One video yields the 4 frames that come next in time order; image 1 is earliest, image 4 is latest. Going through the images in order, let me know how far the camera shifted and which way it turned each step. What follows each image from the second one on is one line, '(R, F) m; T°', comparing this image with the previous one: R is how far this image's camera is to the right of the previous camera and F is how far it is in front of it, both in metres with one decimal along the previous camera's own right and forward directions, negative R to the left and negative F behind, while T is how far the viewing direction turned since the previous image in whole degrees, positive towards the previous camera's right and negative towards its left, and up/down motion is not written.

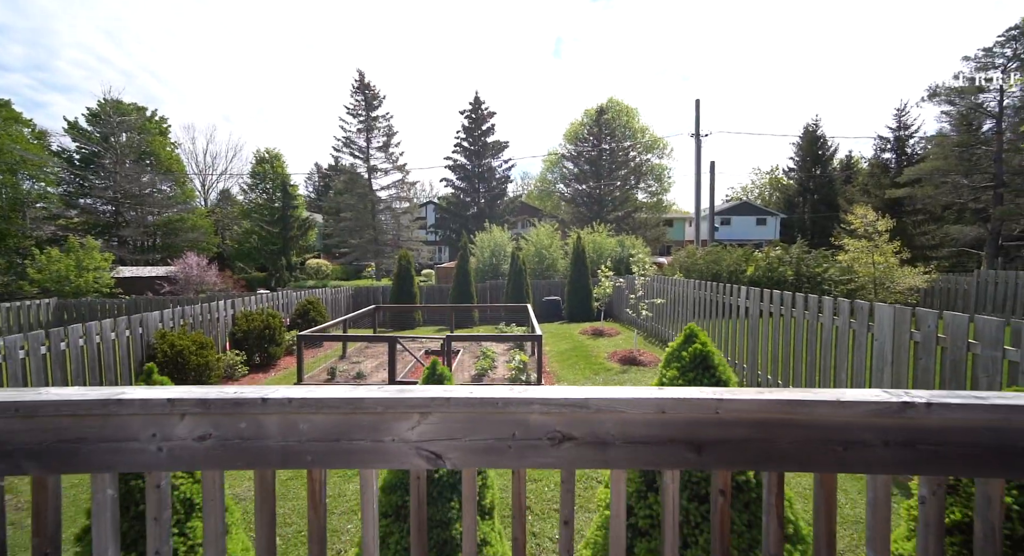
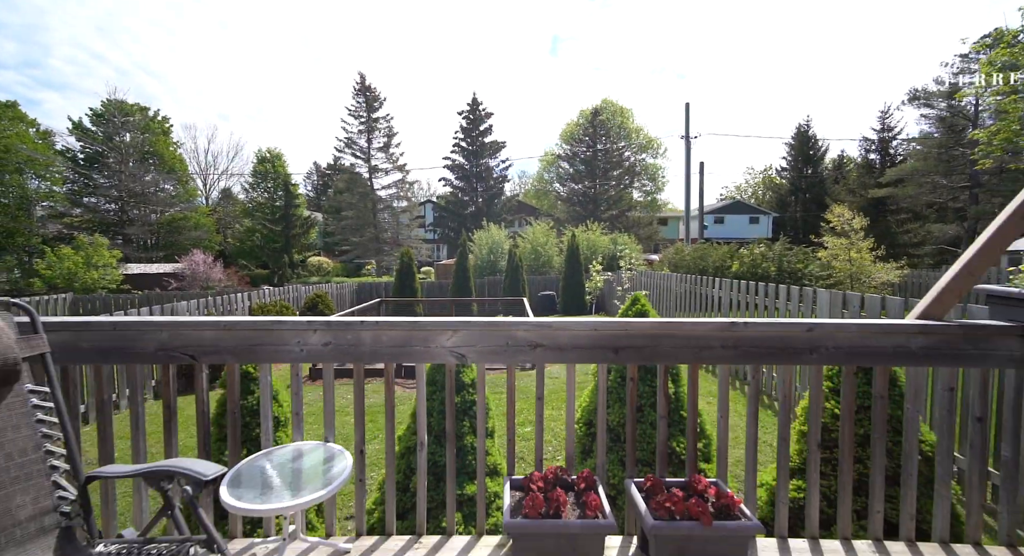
(0.0, -0.8) m; 0°
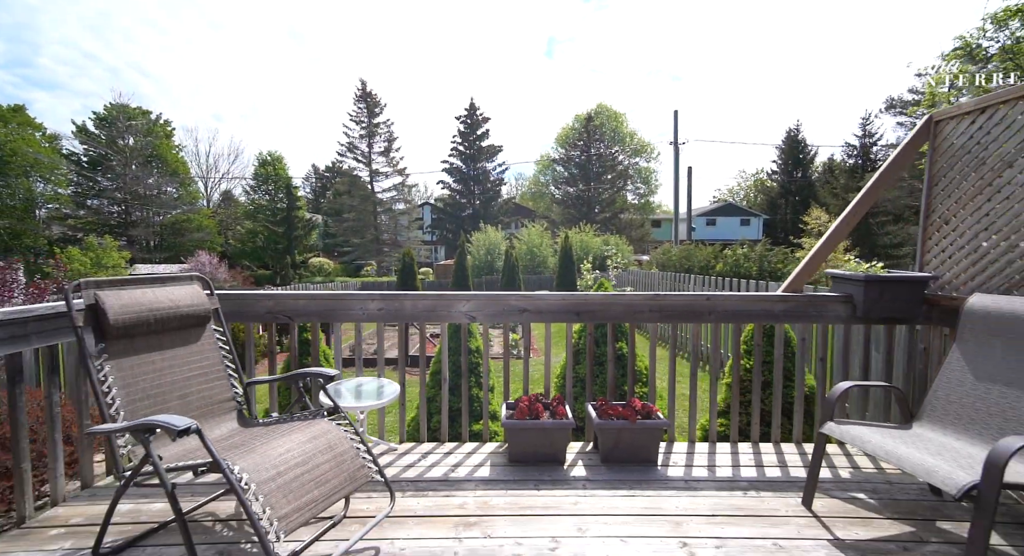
(0.0, -0.8) m; 0°
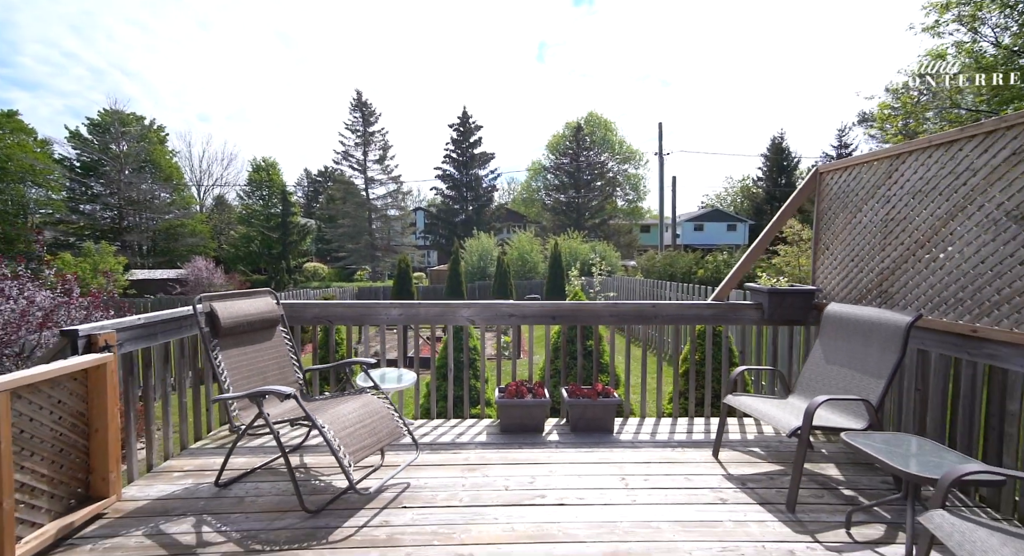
(0.0, -0.8) m; +1°
